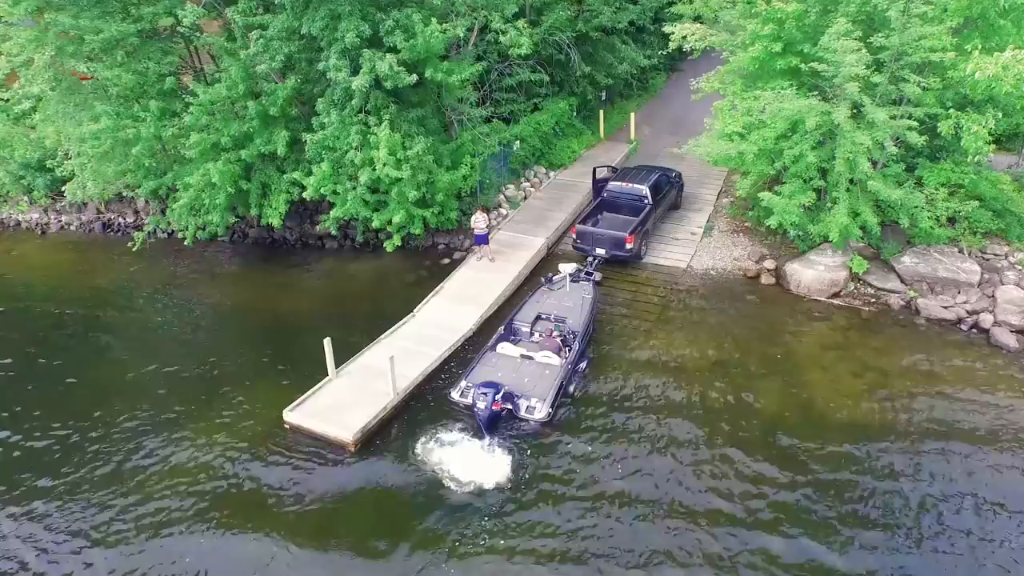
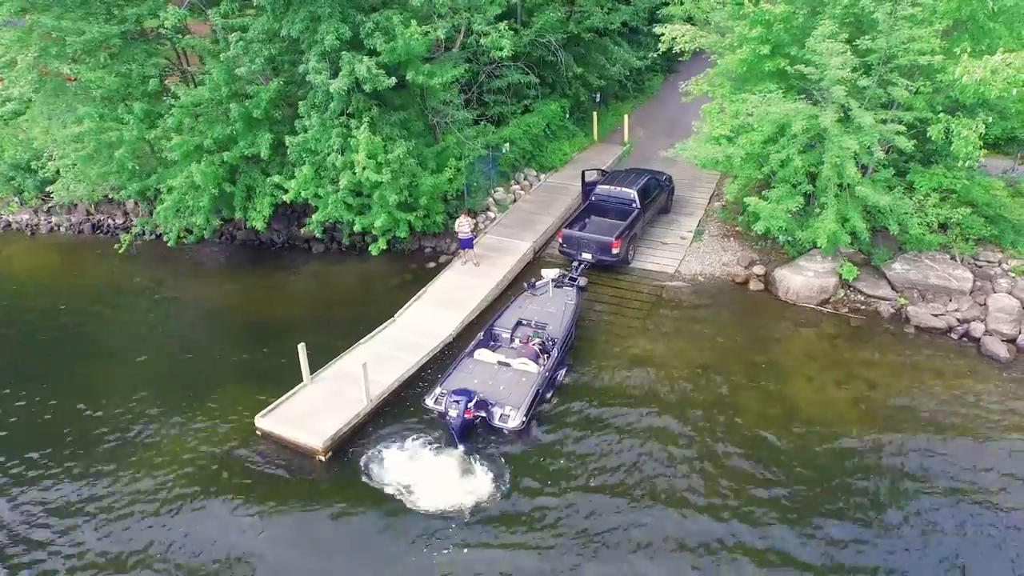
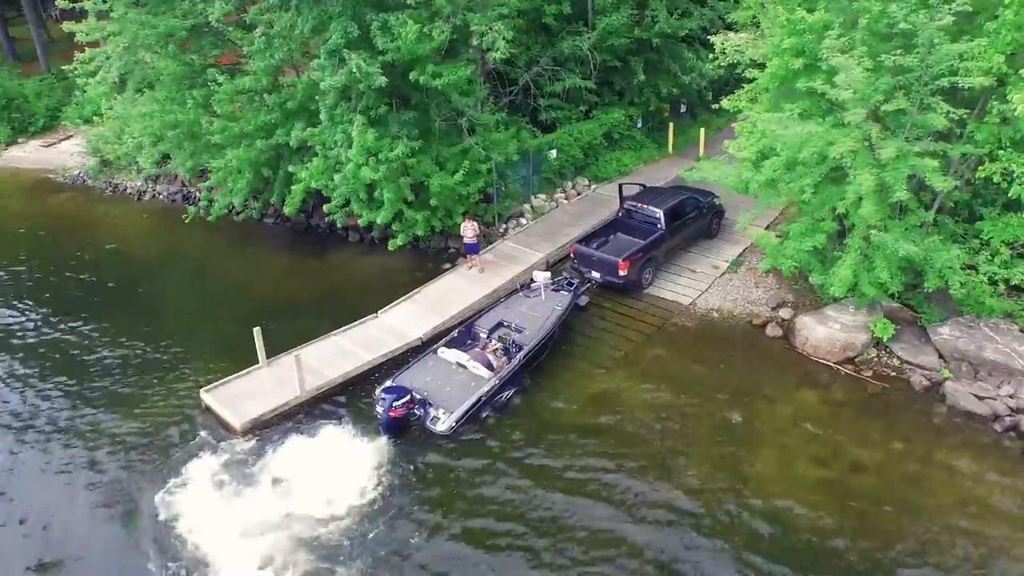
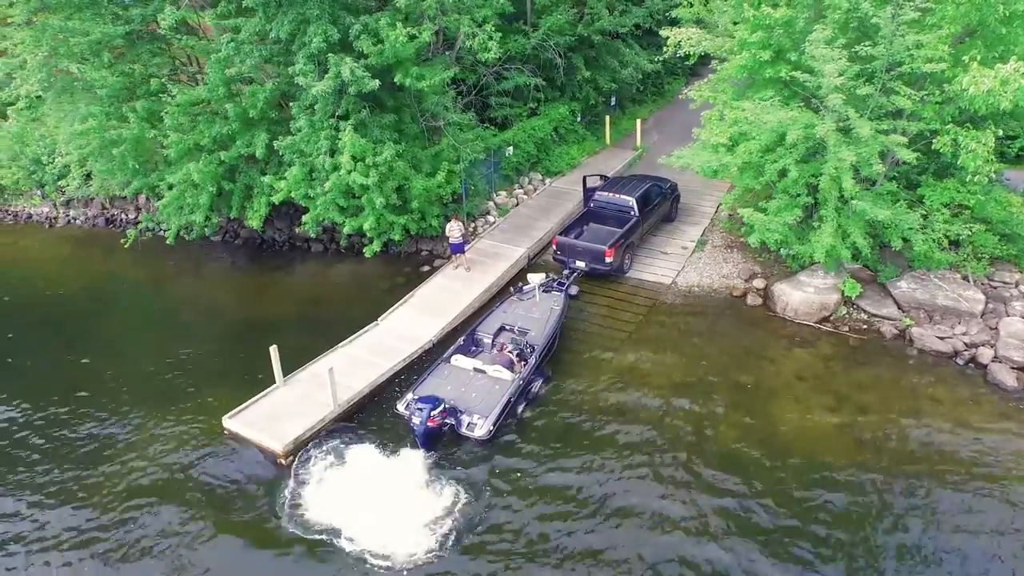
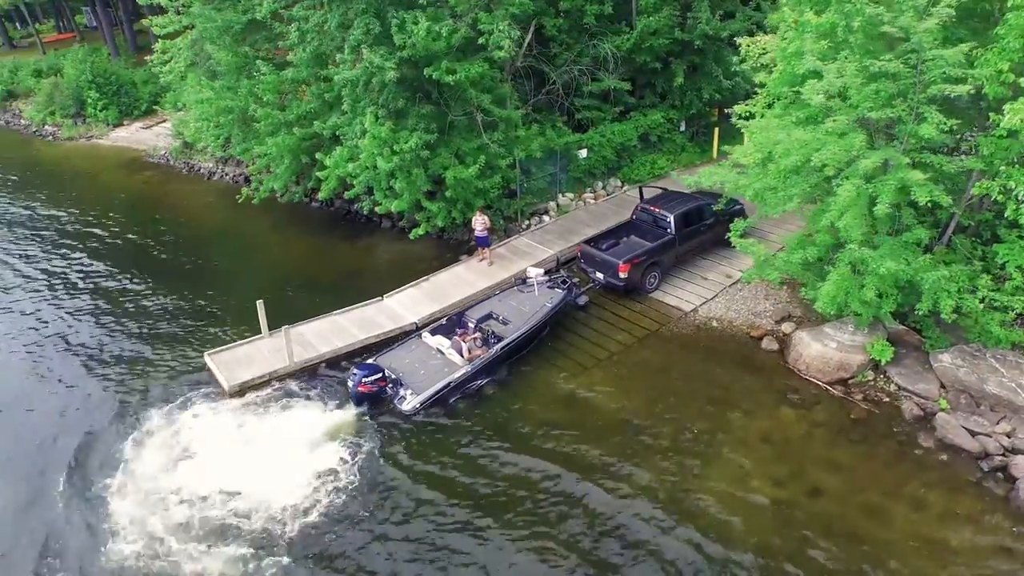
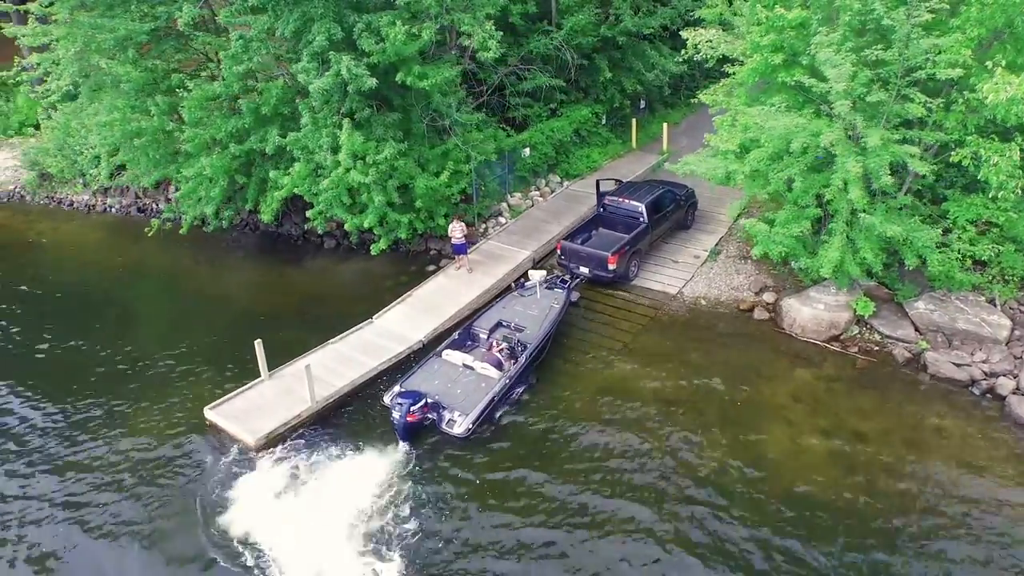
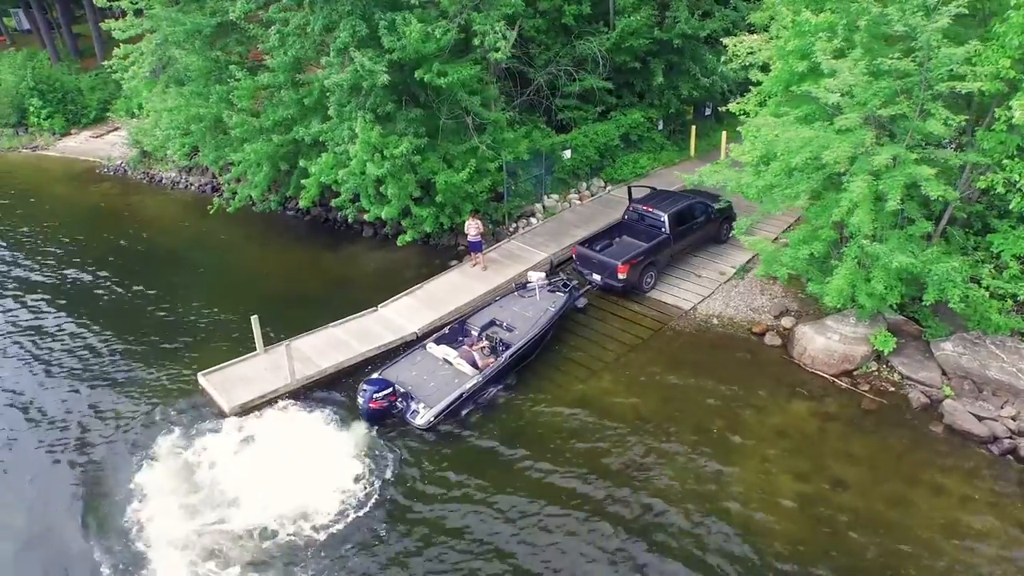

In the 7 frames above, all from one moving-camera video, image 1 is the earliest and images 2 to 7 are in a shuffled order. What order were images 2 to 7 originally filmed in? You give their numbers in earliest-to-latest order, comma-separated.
2, 4, 6, 3, 7, 5
